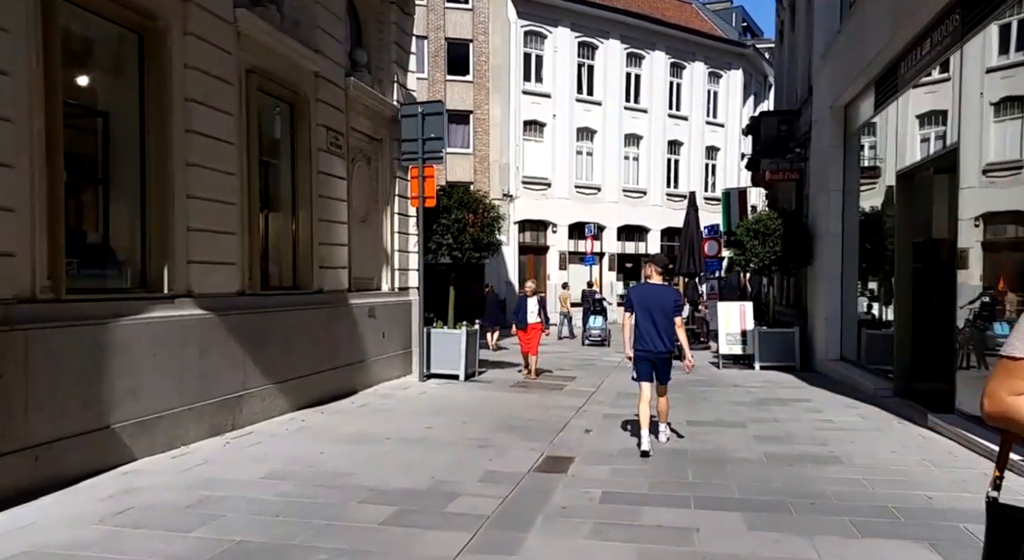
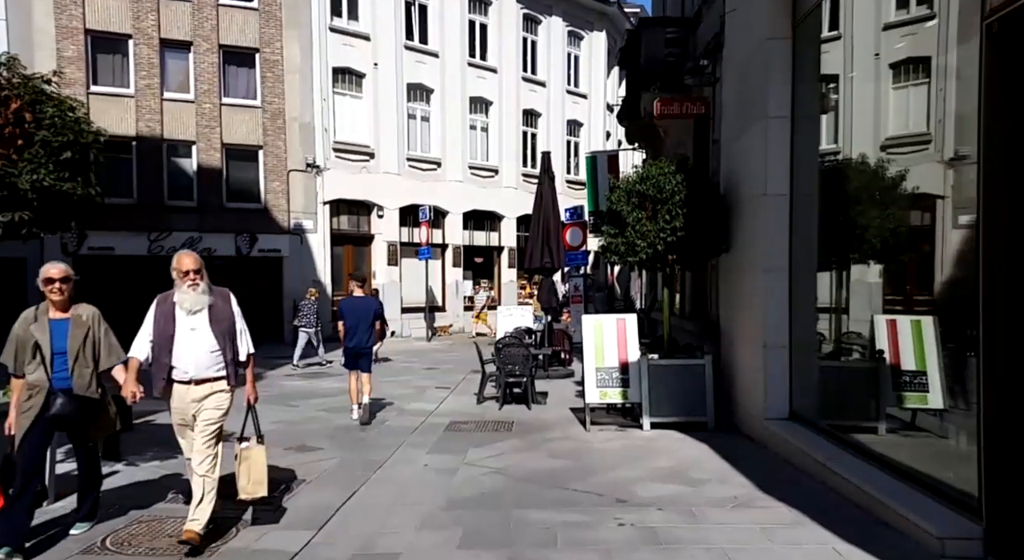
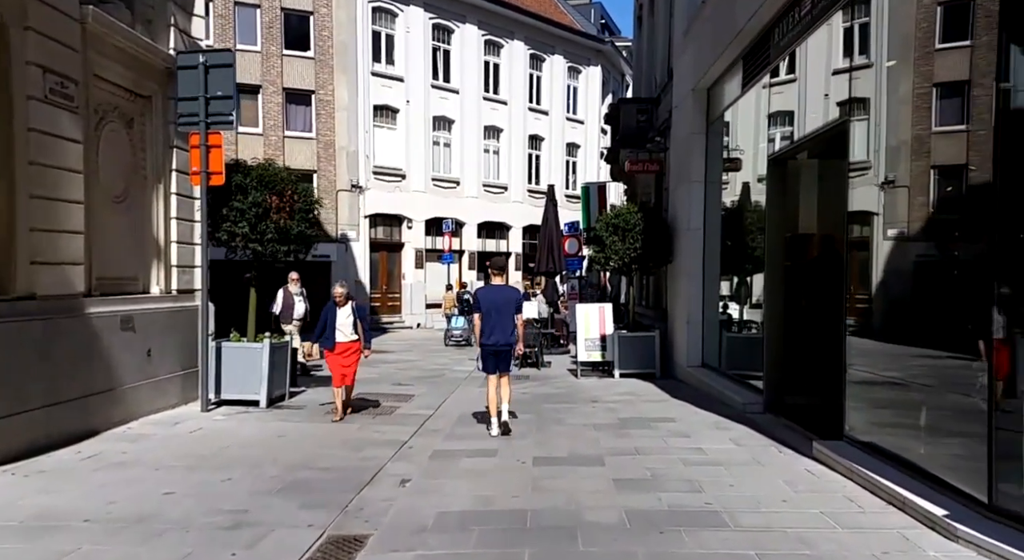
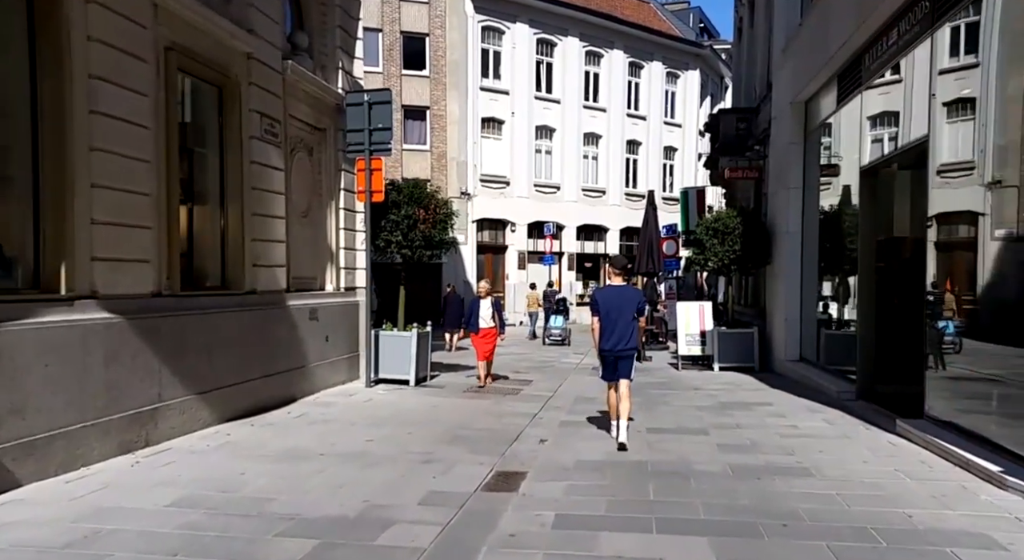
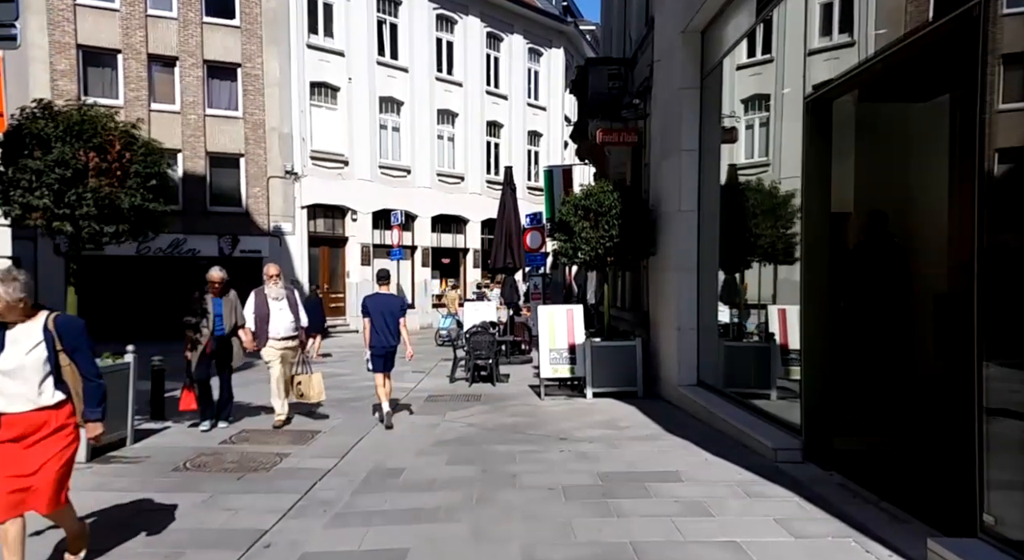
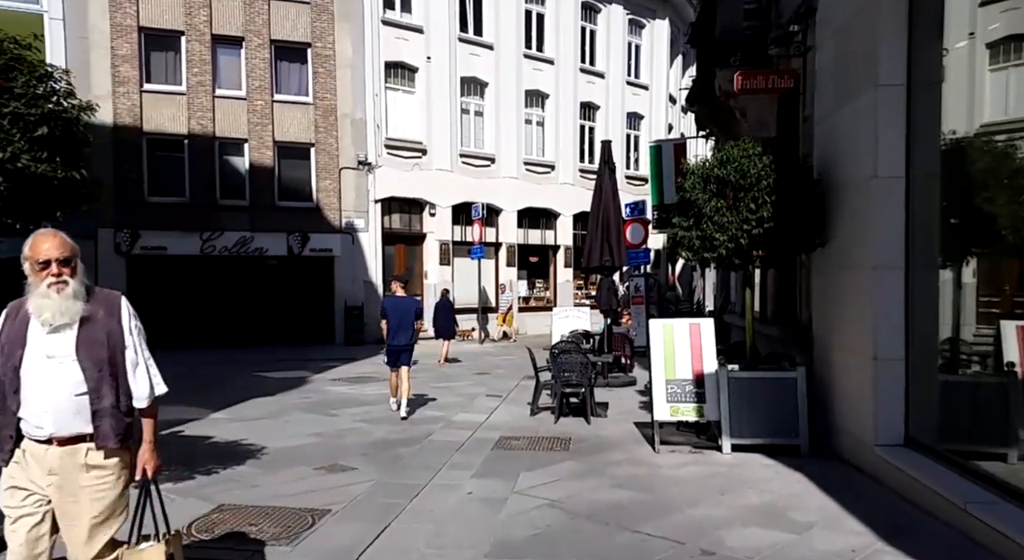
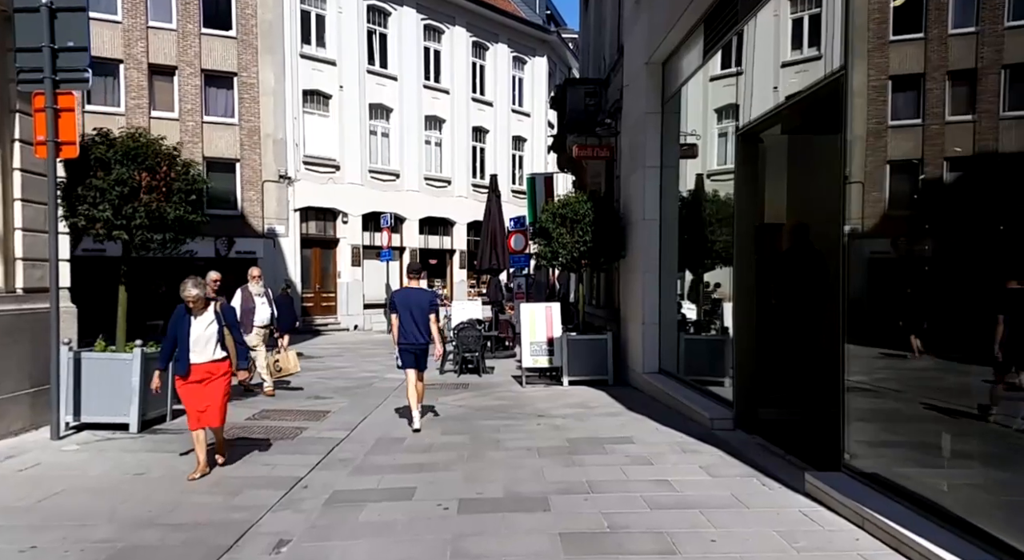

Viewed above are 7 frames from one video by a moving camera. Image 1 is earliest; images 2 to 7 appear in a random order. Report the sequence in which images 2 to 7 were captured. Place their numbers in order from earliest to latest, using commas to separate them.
4, 3, 7, 5, 2, 6
